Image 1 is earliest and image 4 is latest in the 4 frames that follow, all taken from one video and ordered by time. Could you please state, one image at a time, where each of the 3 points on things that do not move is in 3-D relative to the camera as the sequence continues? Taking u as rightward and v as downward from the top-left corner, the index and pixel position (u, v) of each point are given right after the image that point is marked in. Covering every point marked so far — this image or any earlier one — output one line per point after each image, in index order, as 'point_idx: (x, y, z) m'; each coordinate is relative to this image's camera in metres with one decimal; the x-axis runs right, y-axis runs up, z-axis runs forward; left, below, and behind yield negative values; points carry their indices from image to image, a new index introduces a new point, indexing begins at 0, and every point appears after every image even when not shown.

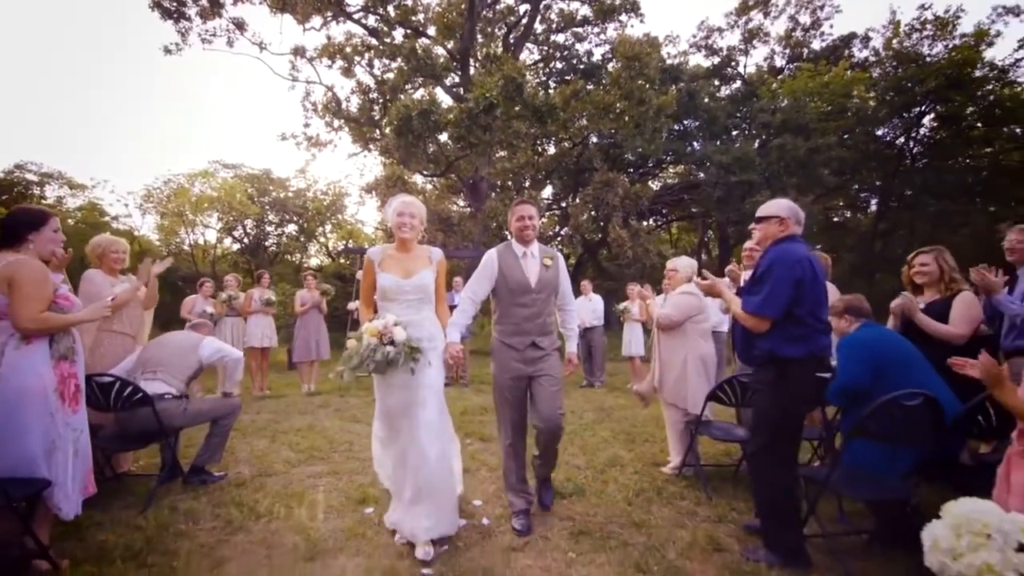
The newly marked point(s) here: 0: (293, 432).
0: (-2.7, -1.8, +6.1) m
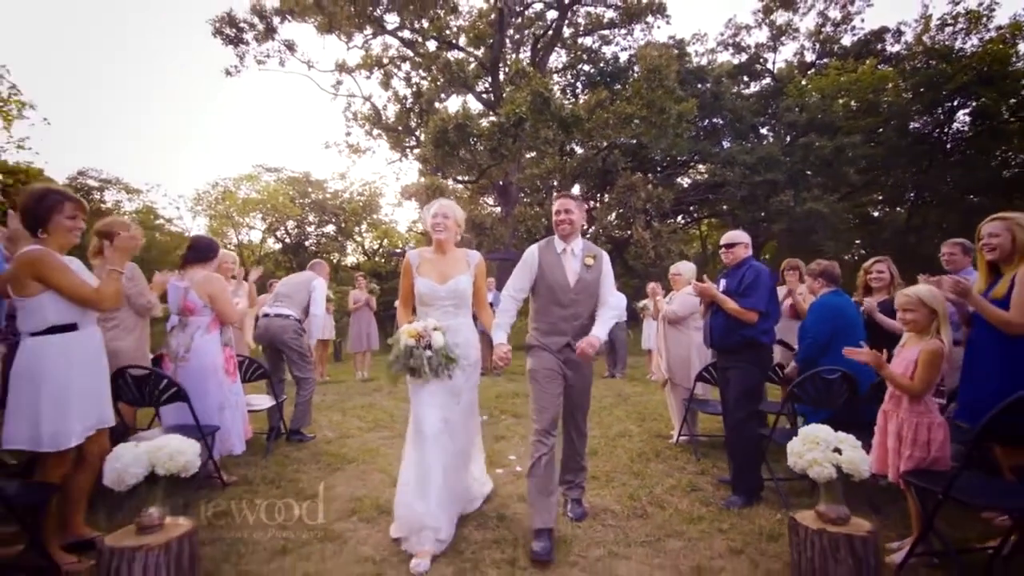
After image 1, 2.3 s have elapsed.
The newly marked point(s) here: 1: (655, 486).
0: (-2.3, -1.8, +7.4) m
1: (+1.3, -1.8, +4.5) m
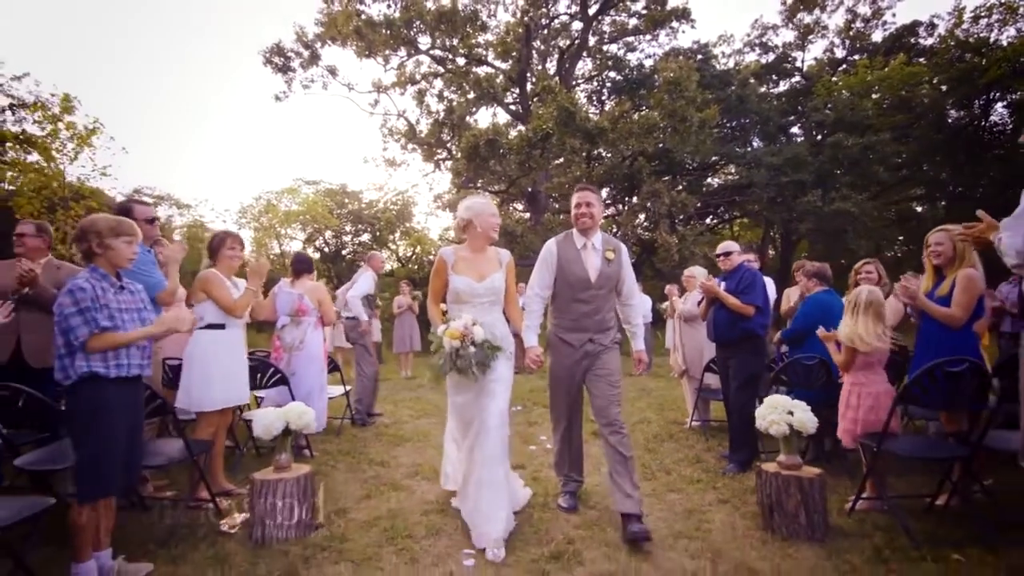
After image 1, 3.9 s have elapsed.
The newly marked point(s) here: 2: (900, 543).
0: (-1.8, -1.9, +8.4) m
1: (+1.6, -1.8, +5.2) m
2: (+2.5, -1.6, +3.1) m
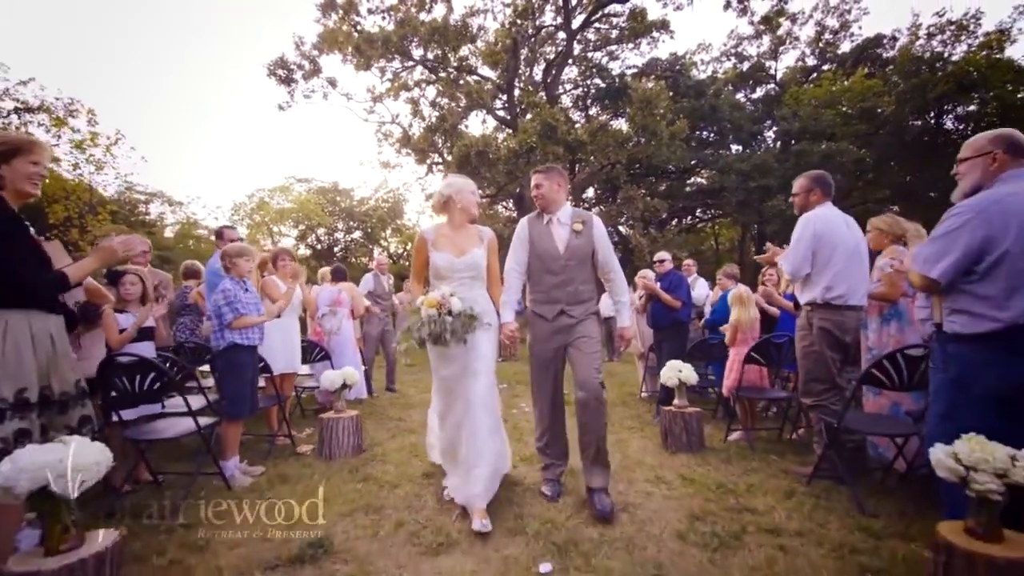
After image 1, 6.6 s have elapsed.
0: (-2.0, -1.9, +10.0) m
1: (+1.4, -1.8, +6.9) m
2: (+2.3, -1.6, +4.8) m
